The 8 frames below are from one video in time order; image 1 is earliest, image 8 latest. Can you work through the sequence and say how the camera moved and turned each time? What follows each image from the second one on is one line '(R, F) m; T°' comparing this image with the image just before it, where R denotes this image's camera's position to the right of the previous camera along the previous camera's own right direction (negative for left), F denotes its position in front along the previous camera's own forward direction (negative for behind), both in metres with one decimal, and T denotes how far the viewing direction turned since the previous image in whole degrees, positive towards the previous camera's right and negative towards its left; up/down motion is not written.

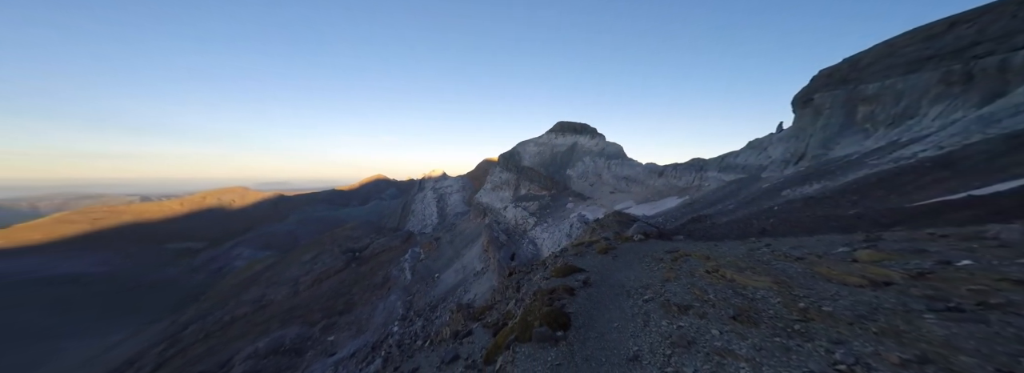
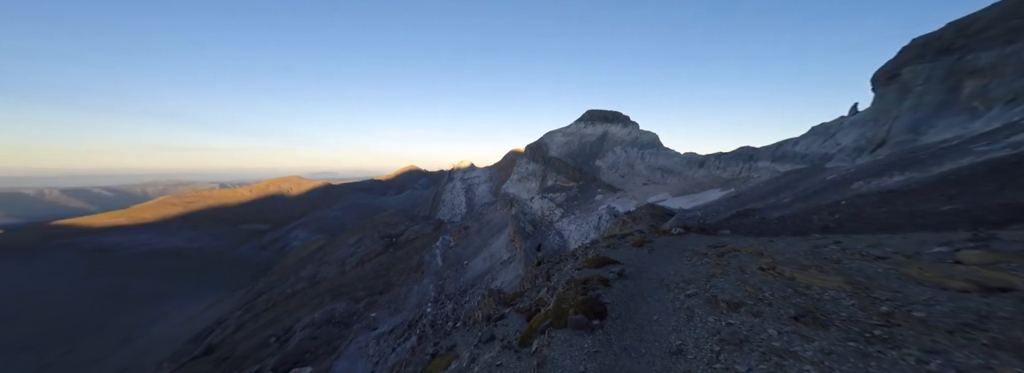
(-0.4, +0.2) m; -3°
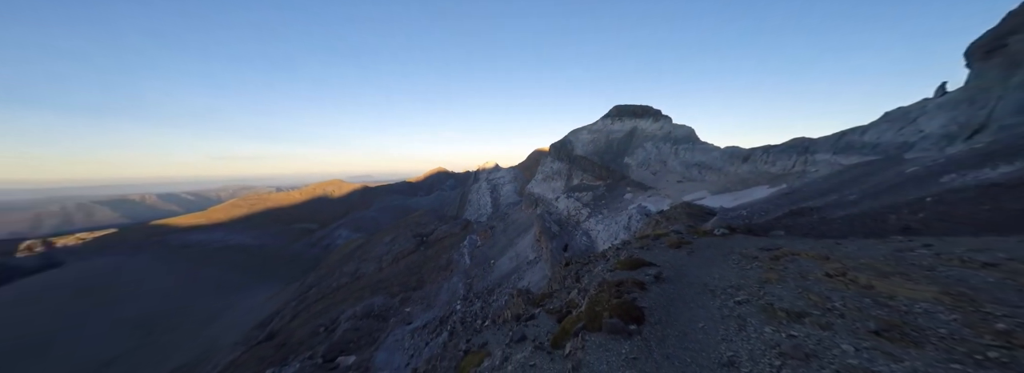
(-0.2, +0.3) m; -3°
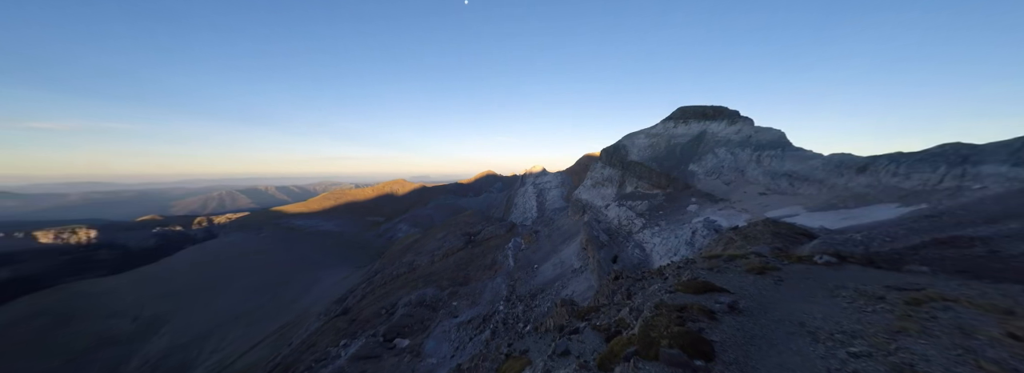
(-0.1, +0.7) m; -8°
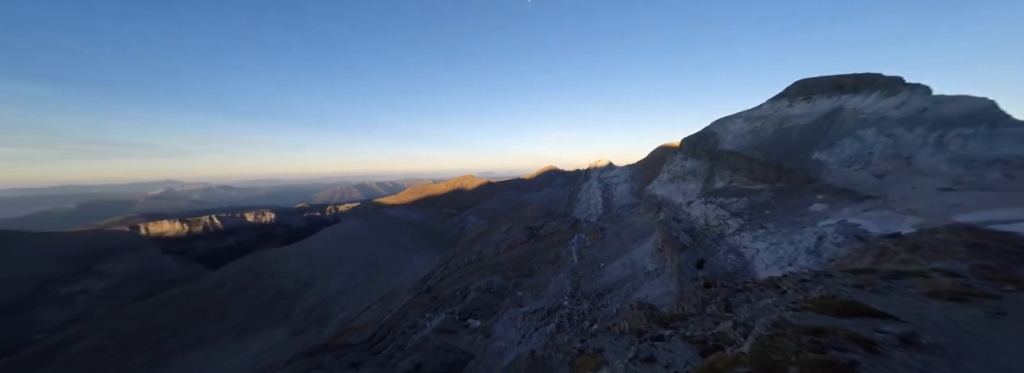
(-0.3, +1.0) m; -10°
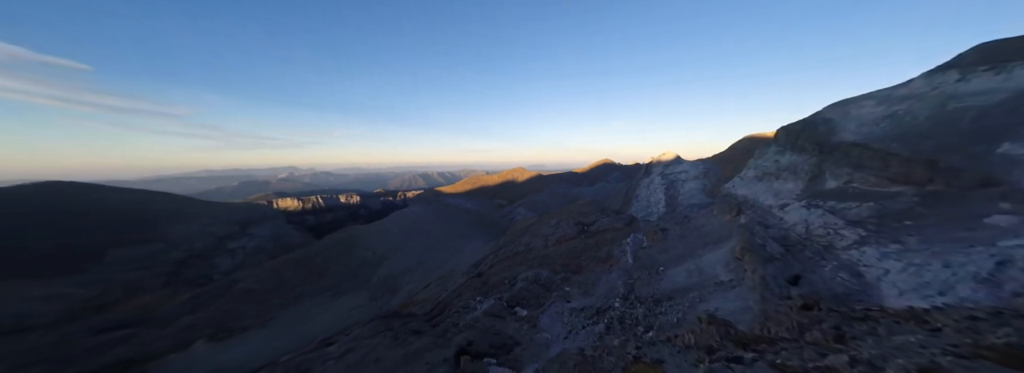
(-0.3, +1.0) m; -8°
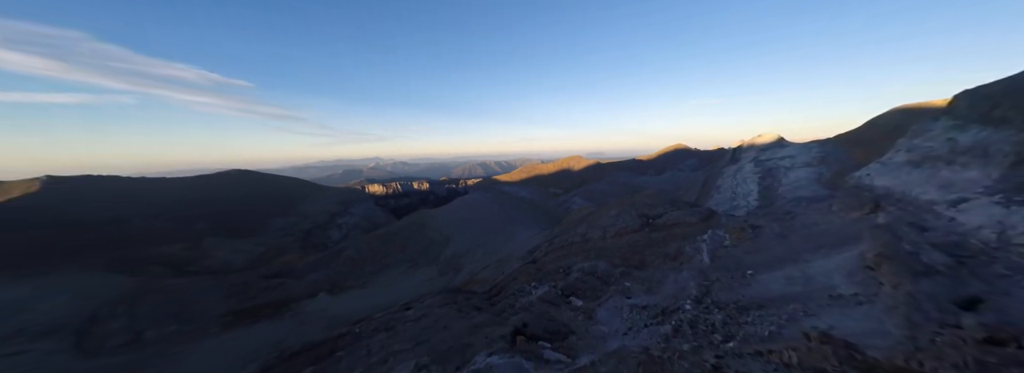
(-0.3, +1.3) m; -10°
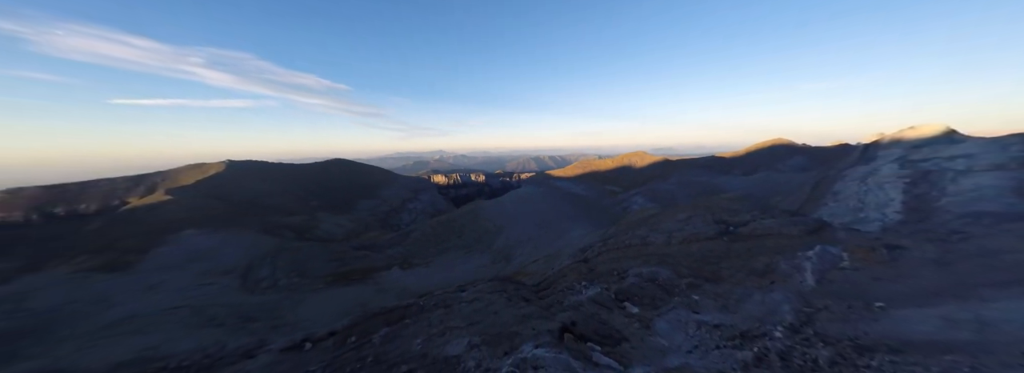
(-0.4, +1.1) m; -10°
